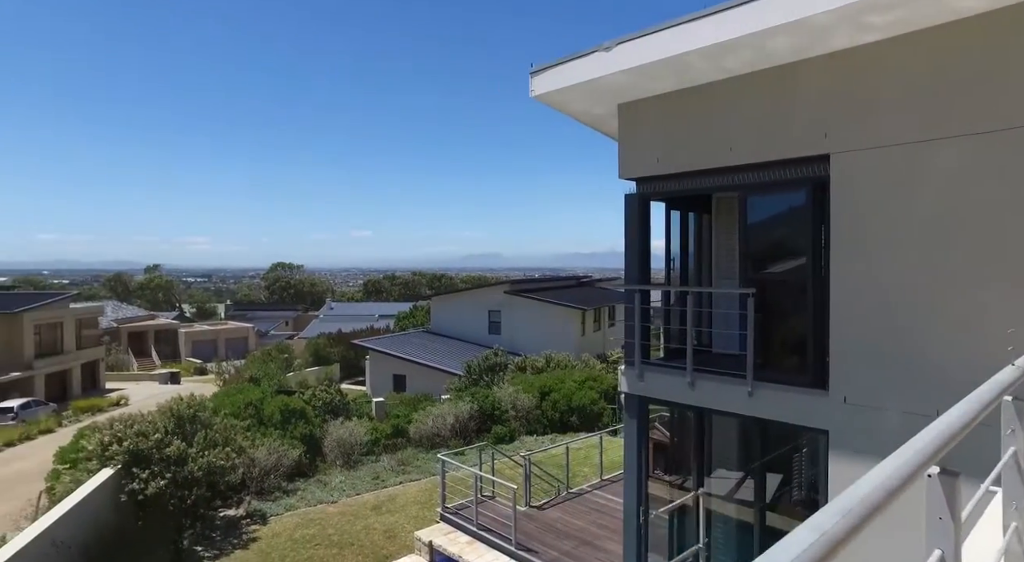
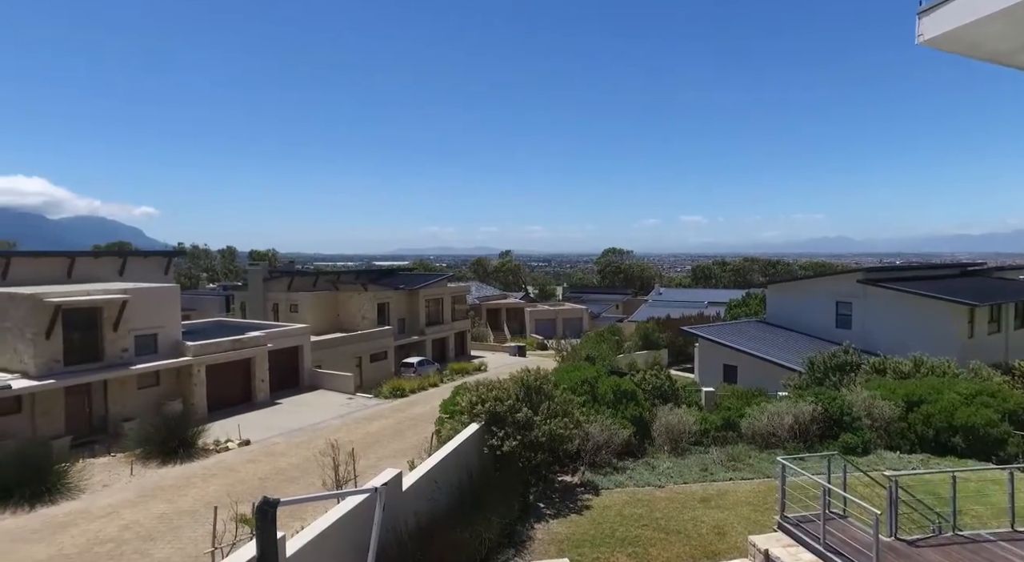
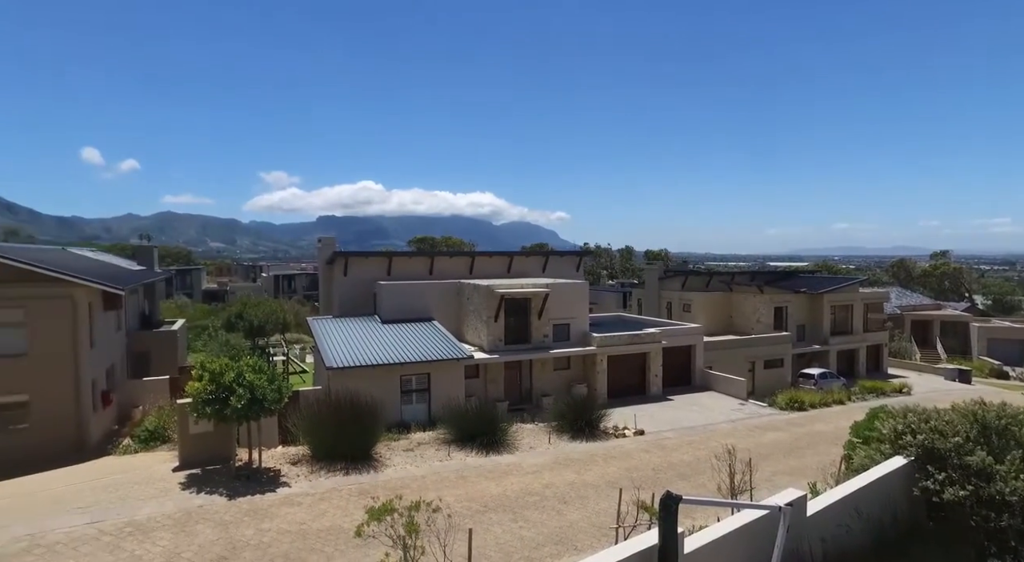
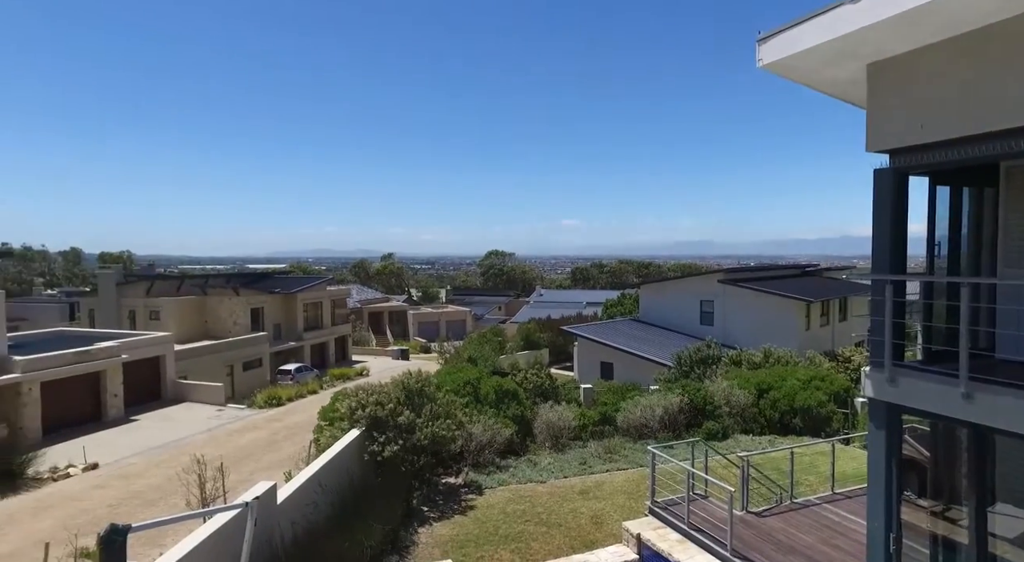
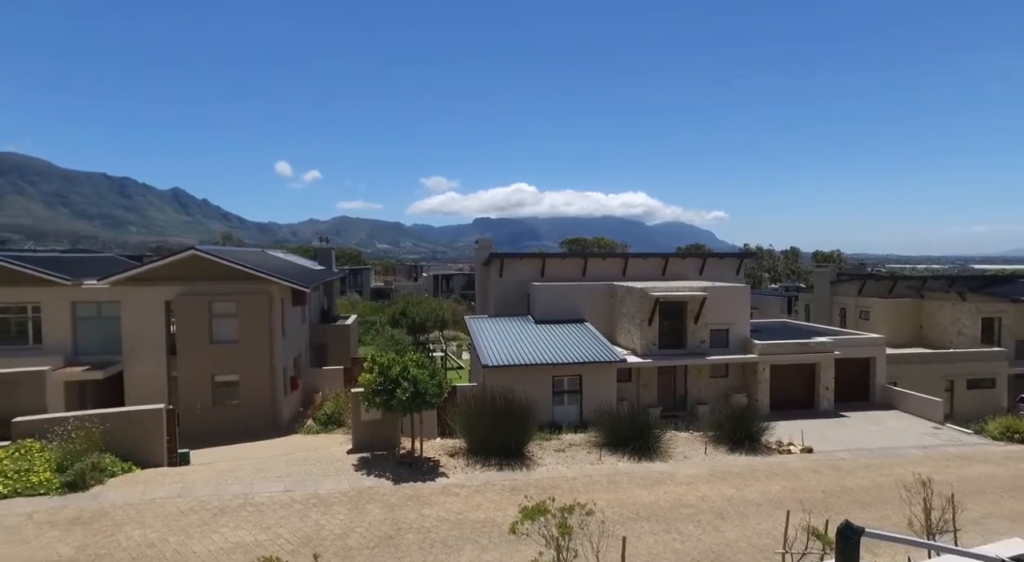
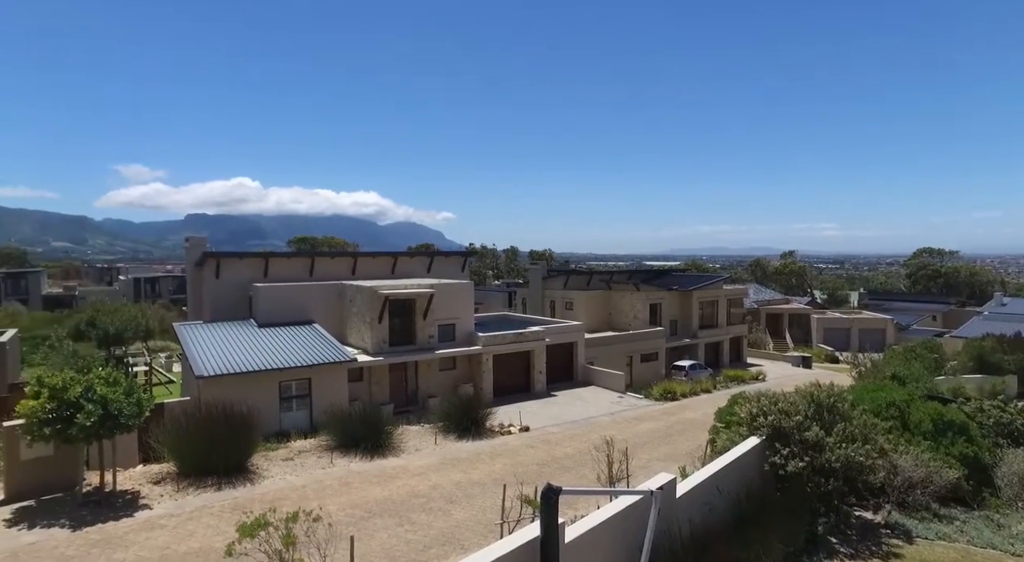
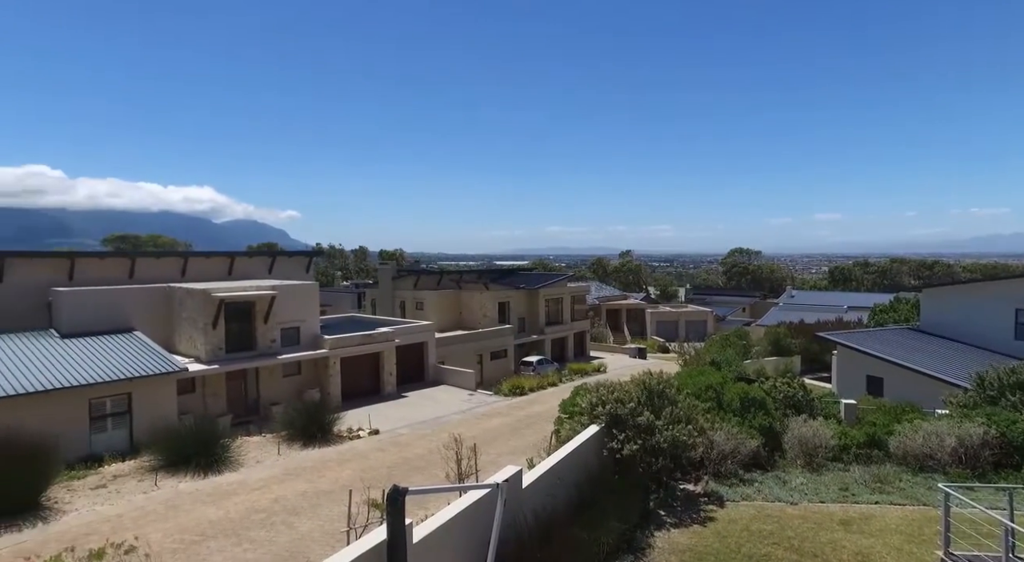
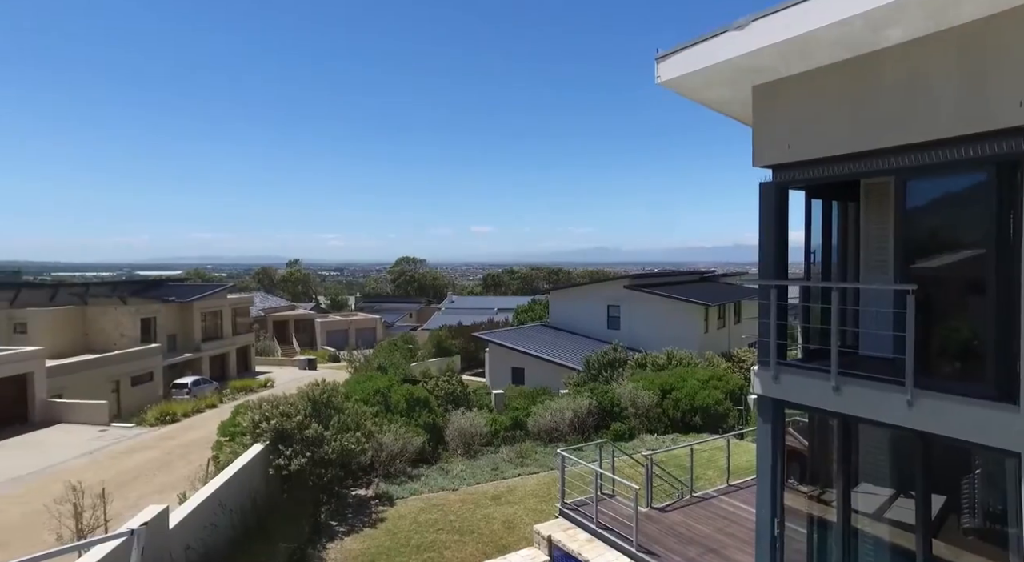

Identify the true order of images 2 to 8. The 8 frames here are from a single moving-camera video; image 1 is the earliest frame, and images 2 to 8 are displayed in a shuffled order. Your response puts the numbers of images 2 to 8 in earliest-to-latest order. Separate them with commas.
8, 4, 2, 7, 6, 3, 5
